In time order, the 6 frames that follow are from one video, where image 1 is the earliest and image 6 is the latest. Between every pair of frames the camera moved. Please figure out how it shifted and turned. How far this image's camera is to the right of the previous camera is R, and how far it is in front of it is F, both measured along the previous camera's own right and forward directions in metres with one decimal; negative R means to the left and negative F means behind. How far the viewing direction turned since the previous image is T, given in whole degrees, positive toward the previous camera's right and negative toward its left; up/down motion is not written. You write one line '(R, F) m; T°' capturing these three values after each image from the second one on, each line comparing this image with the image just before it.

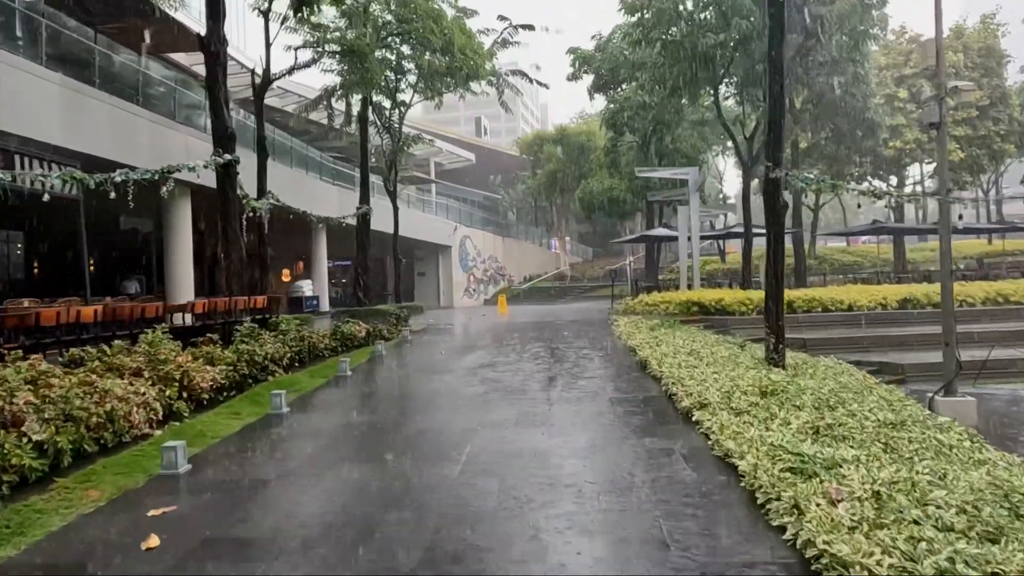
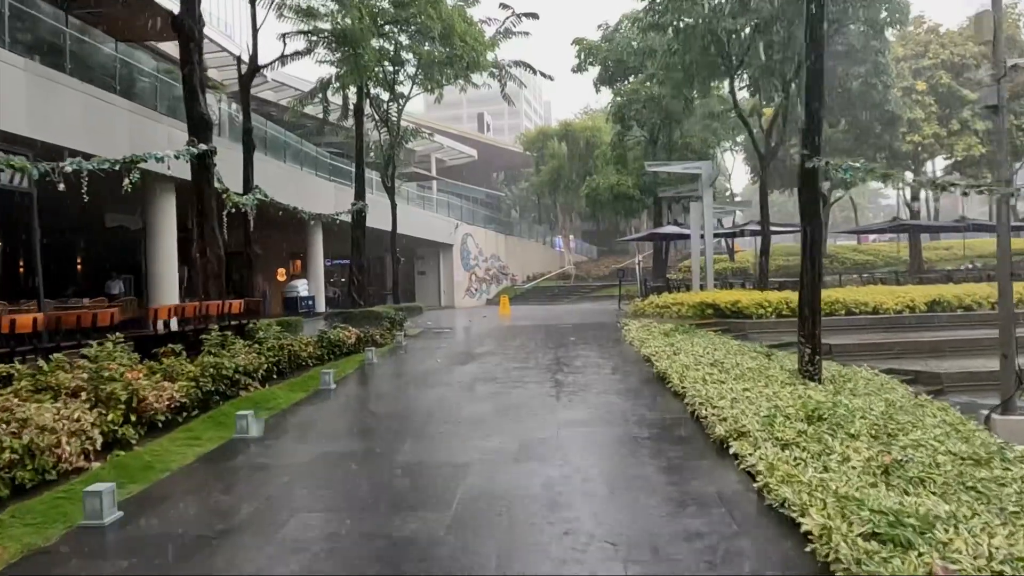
(0.0, +0.9) m; 0°
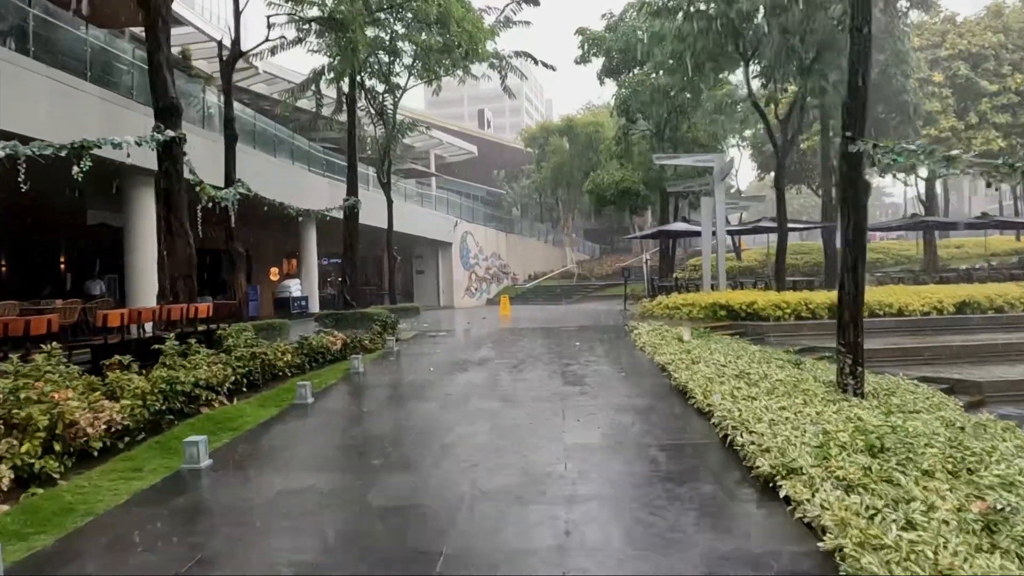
(0.0, +0.9) m; 0°
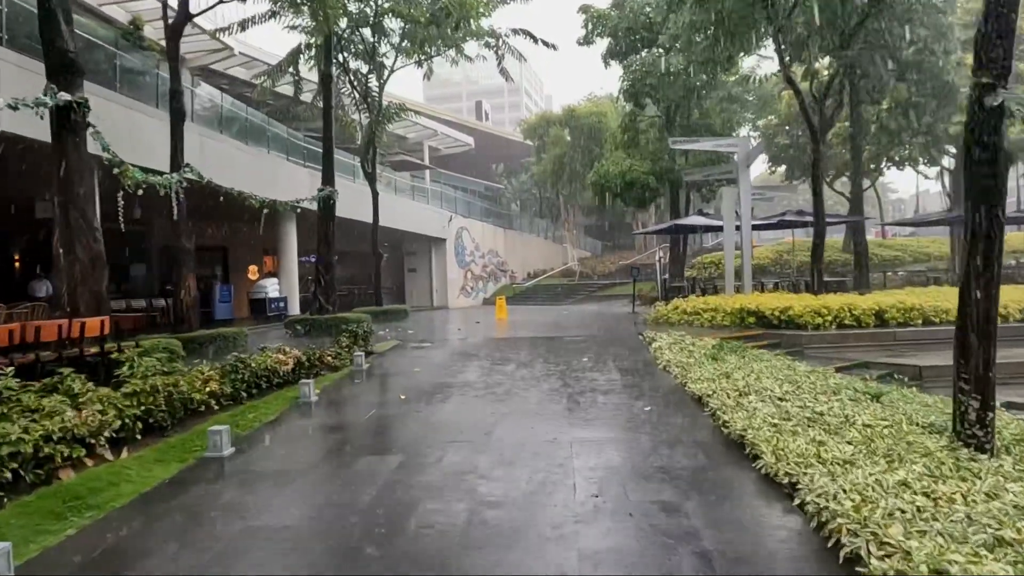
(+0.1, +1.9) m; 0°
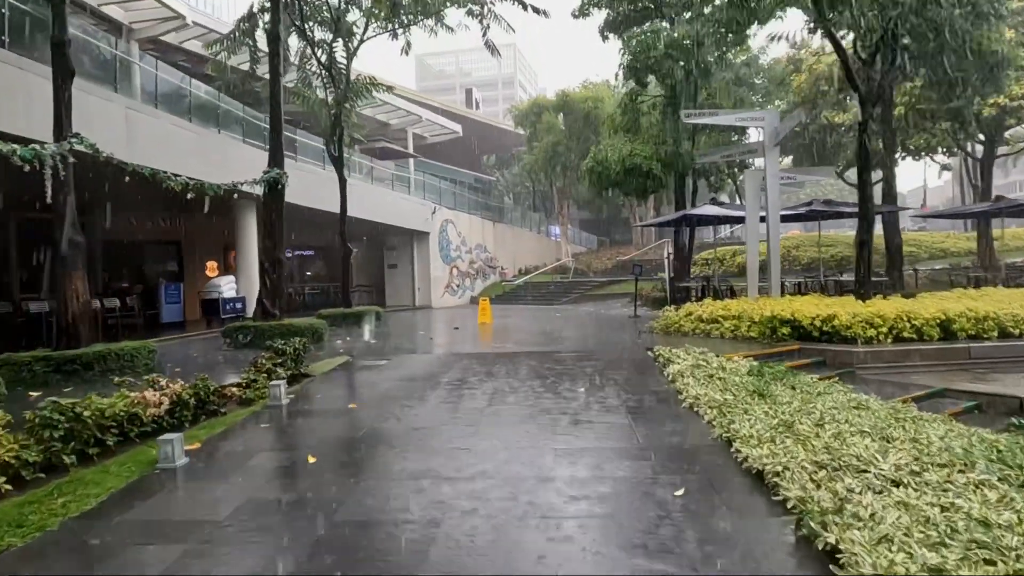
(+0.2, +2.3) m; 0°
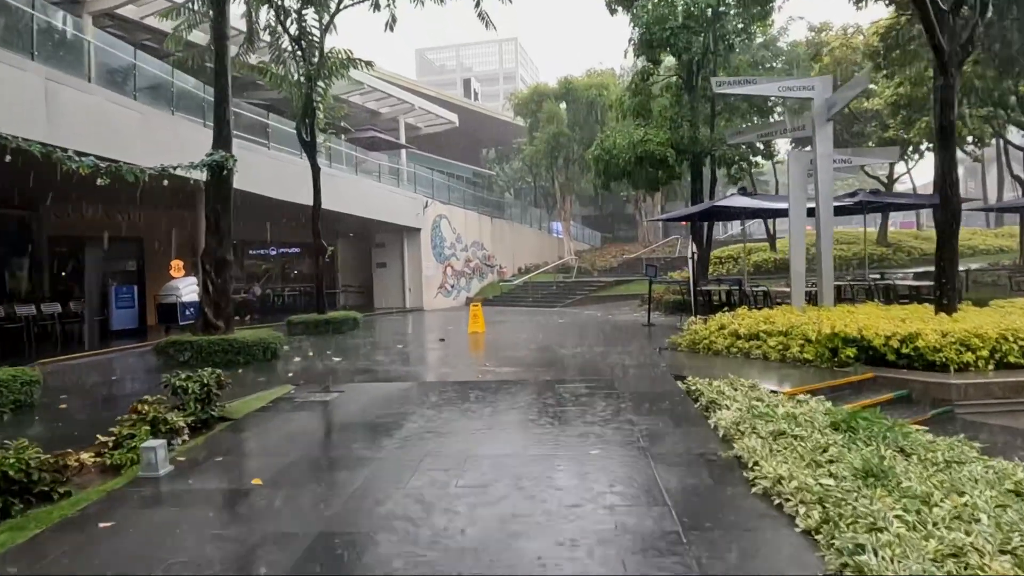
(+0.1, +2.1) m; 0°
